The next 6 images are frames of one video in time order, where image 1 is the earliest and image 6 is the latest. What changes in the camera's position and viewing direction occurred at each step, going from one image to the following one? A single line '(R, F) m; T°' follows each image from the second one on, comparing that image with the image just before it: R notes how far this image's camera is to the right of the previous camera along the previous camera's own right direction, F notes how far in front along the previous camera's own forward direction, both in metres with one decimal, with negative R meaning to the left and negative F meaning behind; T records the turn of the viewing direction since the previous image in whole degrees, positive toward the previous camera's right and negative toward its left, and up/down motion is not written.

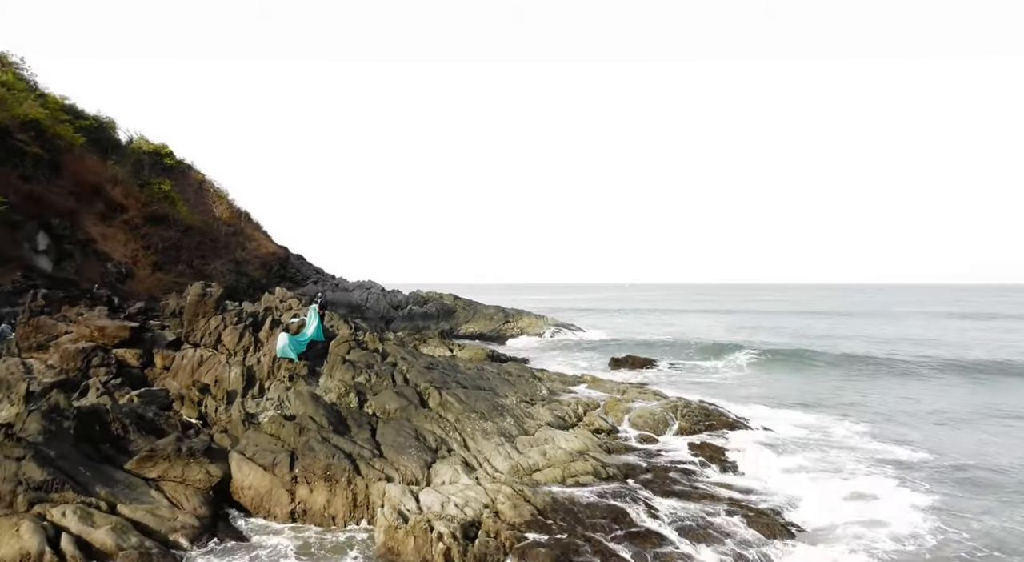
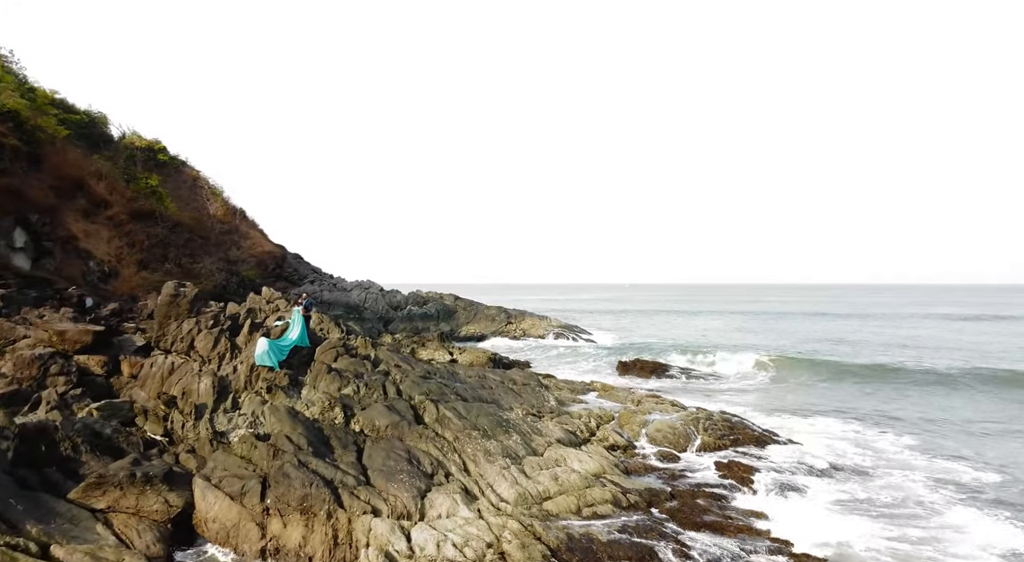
(-0.2, +2.4) m; 0°
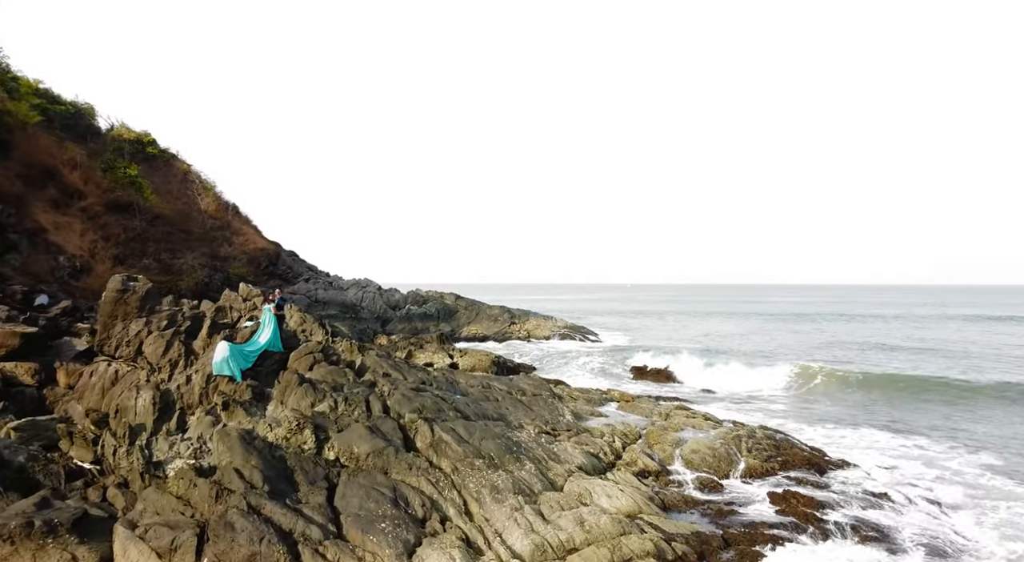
(-0.3, +3.5) m; 0°
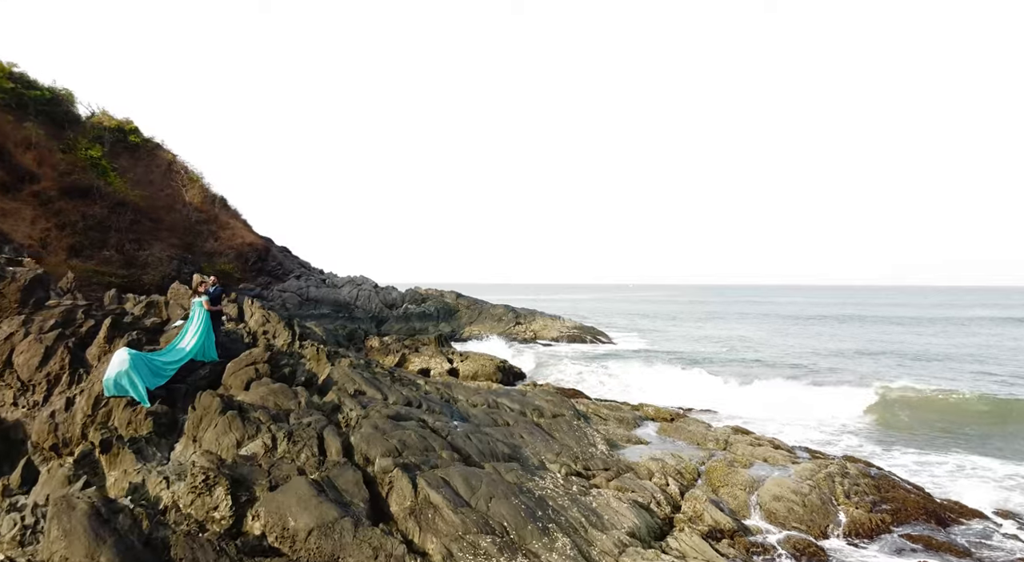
(-0.4, +5.1) m; 0°
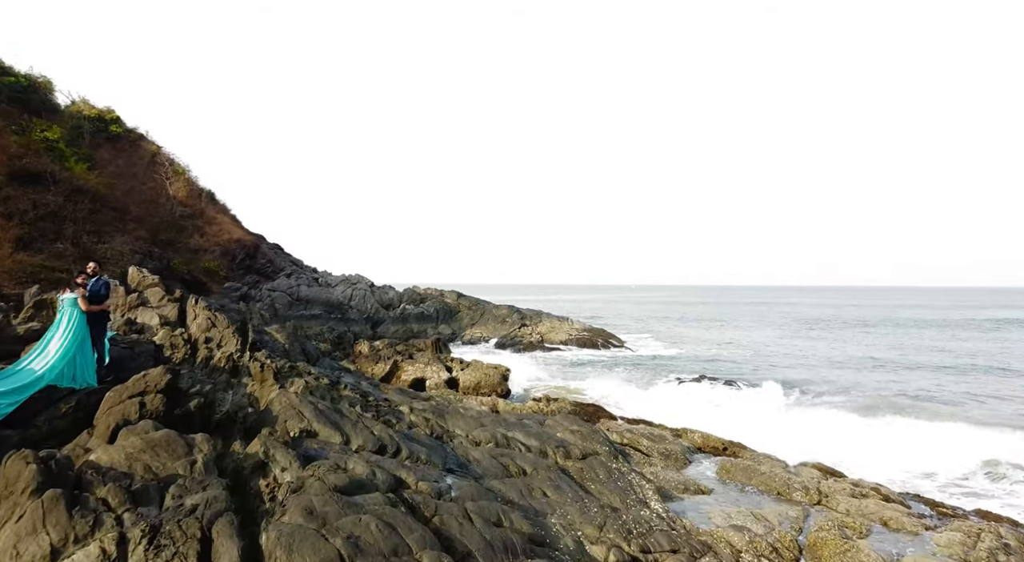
(-0.3, +4.6) m; 0°
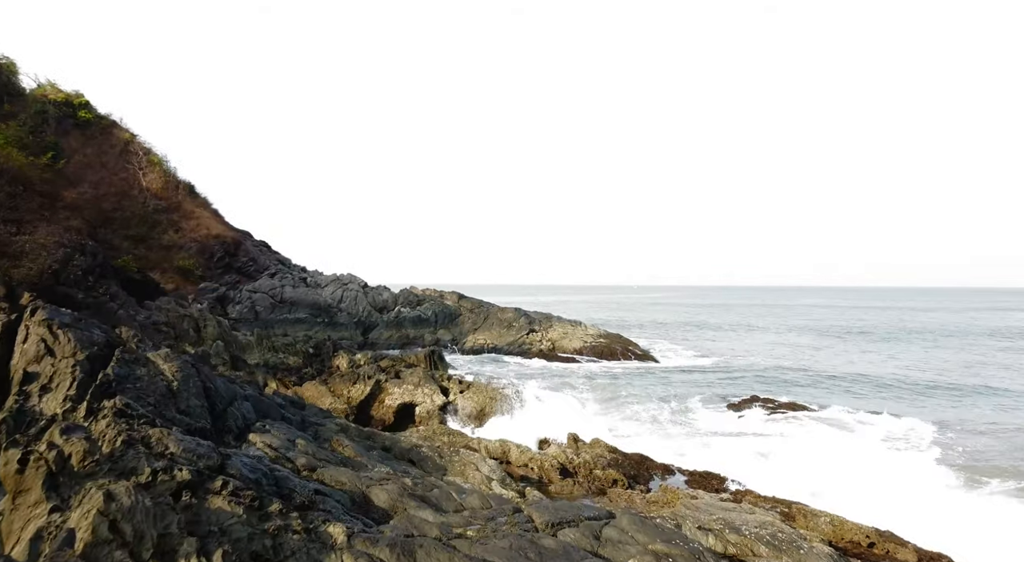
(-0.4, +6.7) m; 0°
